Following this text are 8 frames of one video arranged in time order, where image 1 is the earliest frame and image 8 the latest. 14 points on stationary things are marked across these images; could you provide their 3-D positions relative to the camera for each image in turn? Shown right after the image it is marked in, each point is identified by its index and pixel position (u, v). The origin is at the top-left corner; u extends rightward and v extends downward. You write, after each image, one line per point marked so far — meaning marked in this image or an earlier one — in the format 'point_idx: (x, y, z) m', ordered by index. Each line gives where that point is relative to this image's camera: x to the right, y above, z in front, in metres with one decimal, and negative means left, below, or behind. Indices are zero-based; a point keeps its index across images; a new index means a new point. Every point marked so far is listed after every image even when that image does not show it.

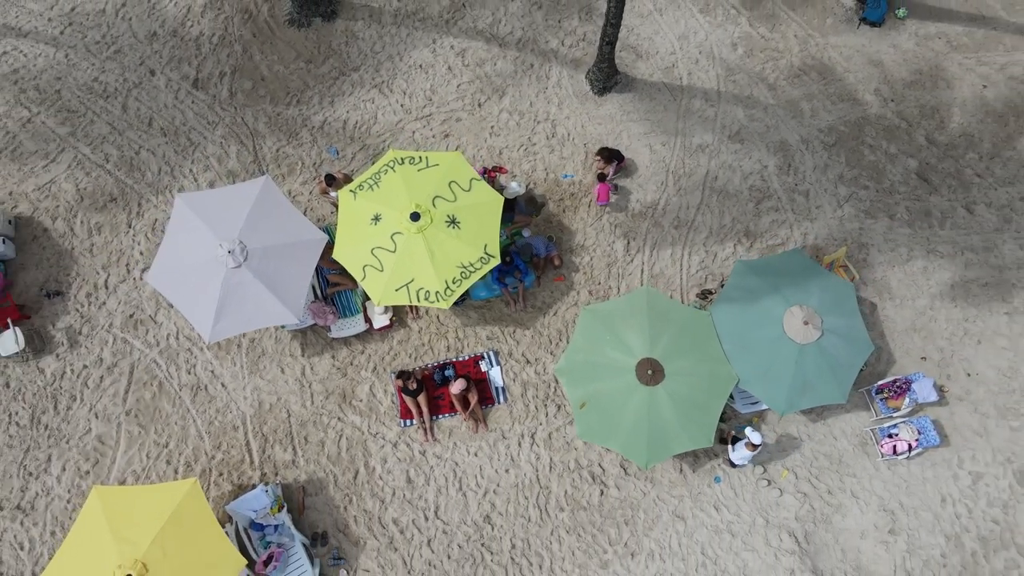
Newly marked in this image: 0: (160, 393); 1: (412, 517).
0: (-2.0, -0.6, +4.5) m
1: (-0.6, -1.3, +4.4) m
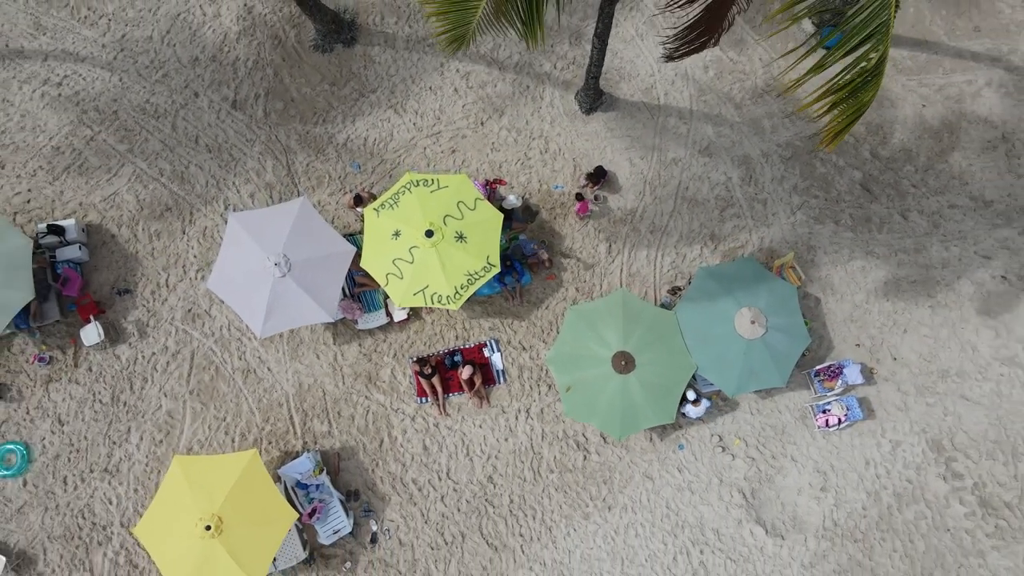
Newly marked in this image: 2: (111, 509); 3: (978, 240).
0: (-2.1, -0.6, +5.3) m
1: (-0.6, -1.3, +5.3) m
2: (-2.7, -1.5, +5.2) m
3: (+3.4, +0.4, +5.6) m
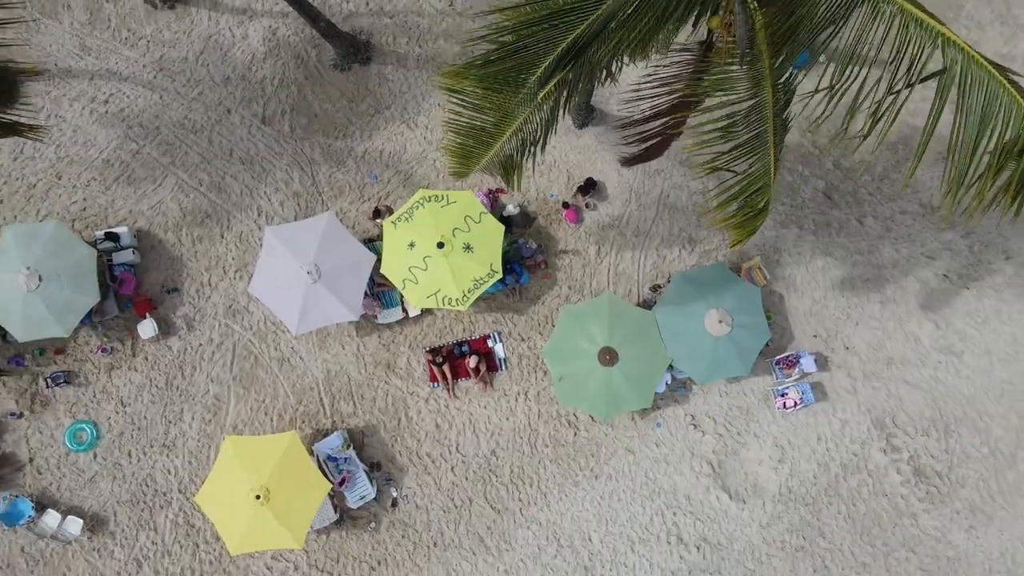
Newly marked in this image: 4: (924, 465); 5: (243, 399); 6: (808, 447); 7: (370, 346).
0: (-2.1, -0.6, +6.2) m
1: (-0.6, -1.3, +6.1) m
2: (-2.7, -1.5, +6.0) m
3: (+3.4, +0.4, +6.4) m
4: (+3.3, -1.4, +6.1) m
5: (-2.2, -0.9, +6.1) m
6: (+2.4, -1.3, +6.2) m
7: (-1.2, -0.5, +6.2) m
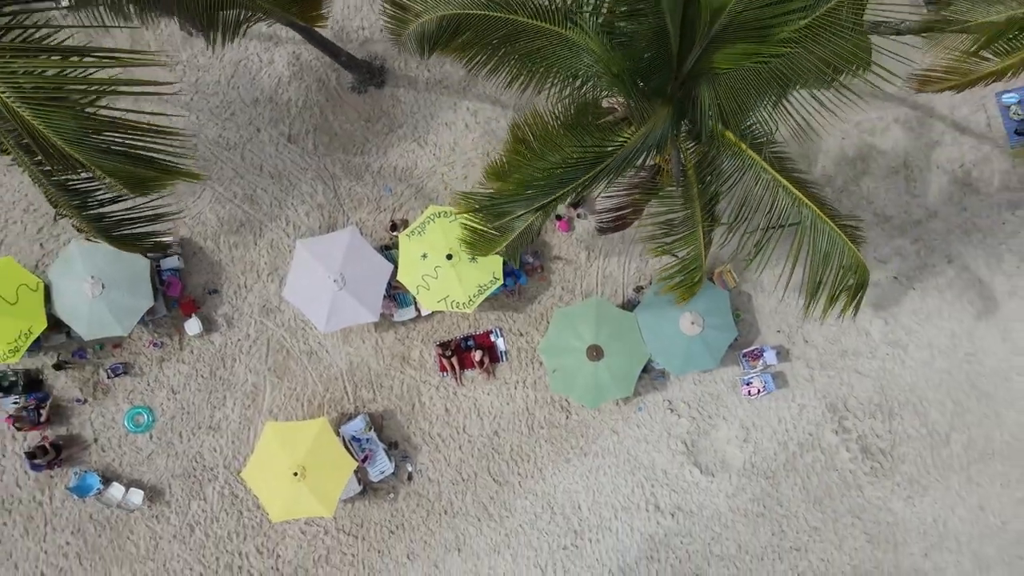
0: (-2.1, -0.6, +7.0) m
1: (-0.6, -1.3, +7.1) m
2: (-2.7, -1.5, +7.0) m
3: (+3.4, +0.4, +7.2) m
4: (+3.3, -1.4, +7.1) m
5: (-2.2, -0.9, +7.0) m
6: (+2.4, -1.3, +7.1) m
7: (-1.2, -0.5, +7.1) m
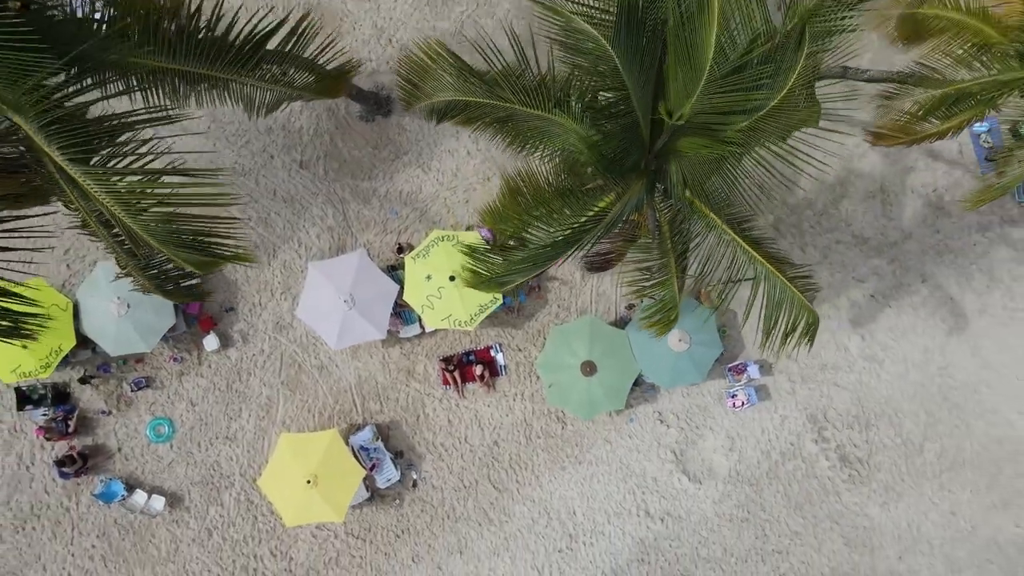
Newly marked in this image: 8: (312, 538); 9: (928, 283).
0: (-2.1, -0.8, +7.5) m
1: (-0.6, -1.5, +7.5) m
2: (-2.7, -1.7, +7.4) m
3: (+3.4, +0.2, +7.6) m
4: (+3.3, -1.6, +7.5) m
5: (-2.2, -1.1, +7.5) m
6: (+2.4, -1.5, +7.5) m
7: (-1.2, -0.7, +7.5) m
8: (-2.0, -2.4, +7.5) m
9: (+4.1, +0.1, +7.6) m
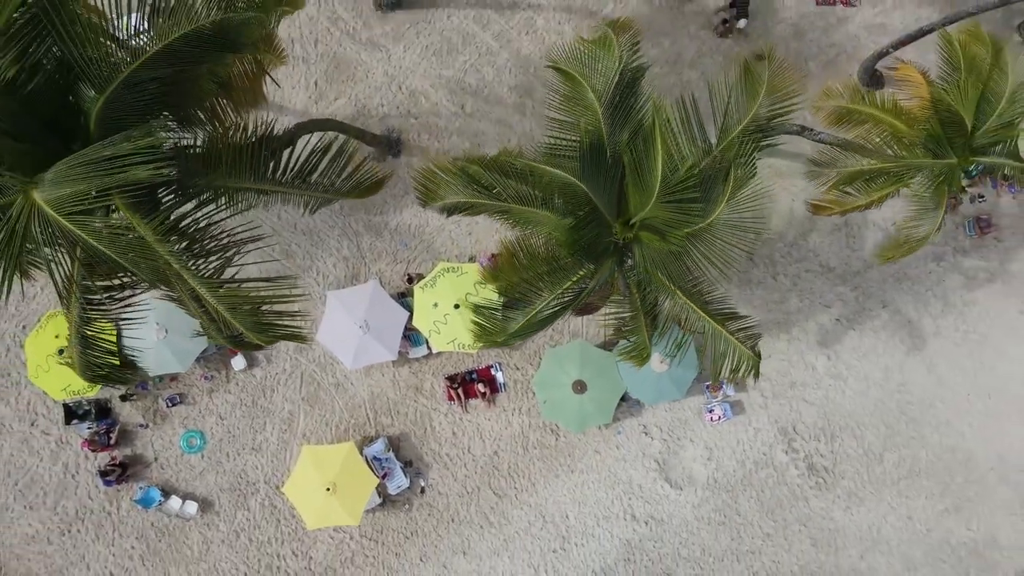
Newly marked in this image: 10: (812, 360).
0: (-2.1, -1.1, +8.3) m
1: (-0.6, -1.8, +8.3) m
2: (-2.7, -2.0, +8.2) m
3: (+3.4, -0.1, +8.4) m
4: (+3.3, -1.9, +8.3) m
5: (-2.2, -1.4, +8.2) m
6: (+2.4, -1.7, +8.3) m
7: (-1.2, -0.9, +8.3) m
8: (-2.0, -2.7, +8.2) m
9: (+4.1, -0.2, +8.4) m
10: (+3.3, -0.8, +8.3) m
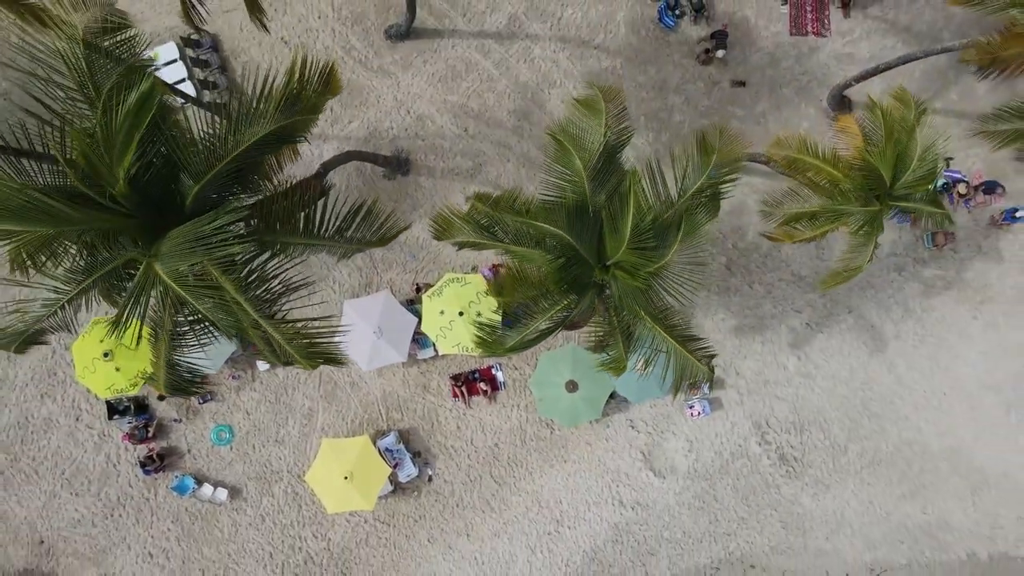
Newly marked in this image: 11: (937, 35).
0: (-2.1, -1.2, +9.1) m
1: (-0.6, -1.9, +9.1) m
2: (-2.7, -2.1, +9.0) m
3: (+3.4, -0.2, +9.2) m
4: (+3.3, -2.0, +9.1) m
5: (-2.2, -1.4, +9.1) m
6: (+2.4, -1.8, +9.2) m
7: (-1.2, -1.0, +9.1) m
8: (-2.0, -2.8, +9.1) m
9: (+4.1, -0.3, +9.2) m
10: (+3.3, -0.9, +9.2) m
11: (+5.1, +3.0, +9.2) m
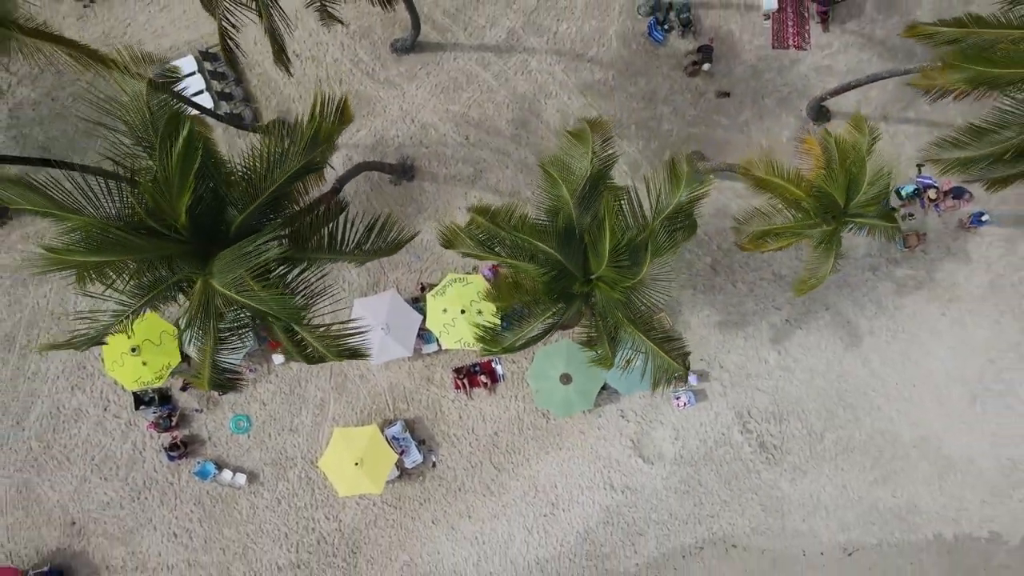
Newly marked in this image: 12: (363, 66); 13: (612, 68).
0: (-2.1, -1.1, +9.7) m
1: (-0.6, -1.8, +9.8) m
2: (-2.8, -2.0, +9.7) m
3: (+3.4, -0.1, +9.8) m
4: (+3.3, -2.0, +9.8) m
5: (-2.2, -1.4, +9.7) m
6: (+2.3, -1.8, +9.8) m
7: (-1.2, -1.0, +9.8) m
8: (-2.0, -2.8, +9.8) m
9: (+4.1, -0.3, +9.8) m
10: (+3.2, -0.9, +9.8) m
11: (+5.1, +3.1, +9.8) m
12: (-1.9, +2.9, +9.9) m
13: (+1.3, +2.8, +9.9) m
